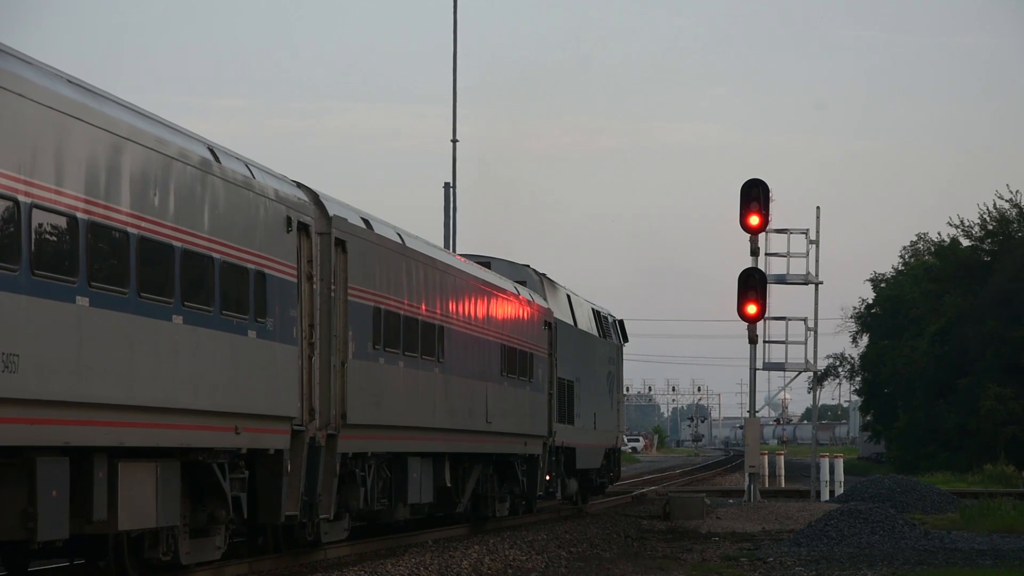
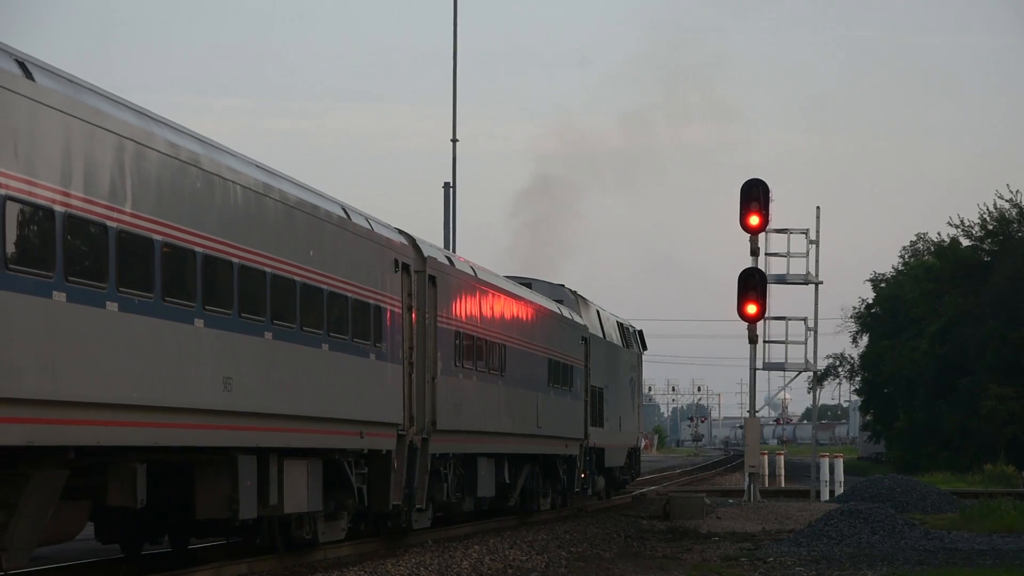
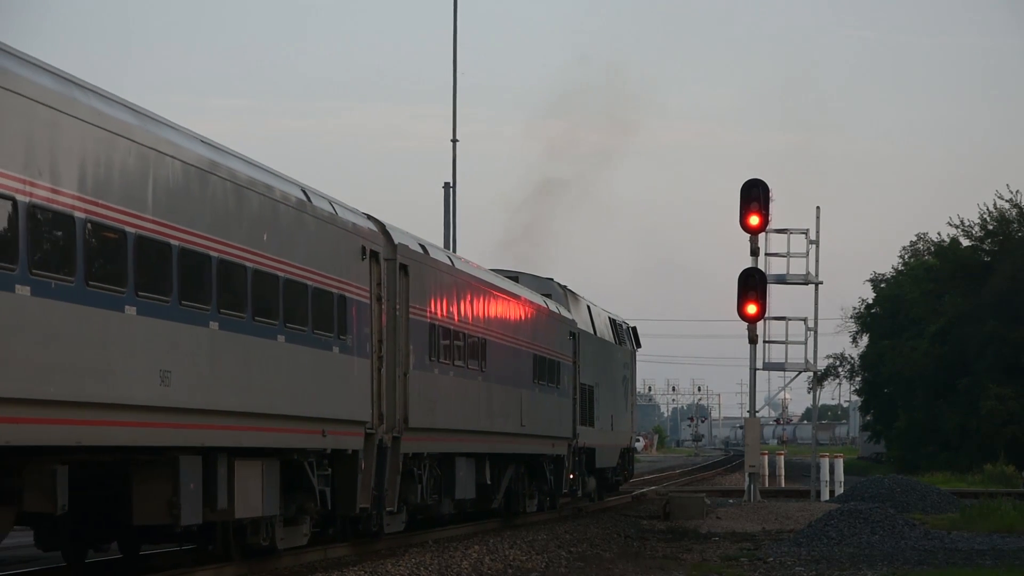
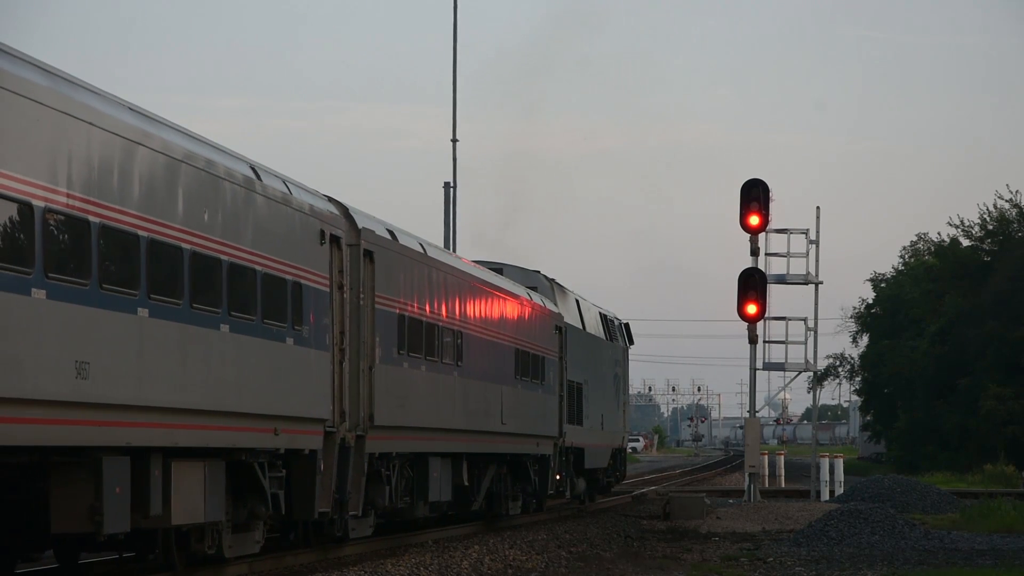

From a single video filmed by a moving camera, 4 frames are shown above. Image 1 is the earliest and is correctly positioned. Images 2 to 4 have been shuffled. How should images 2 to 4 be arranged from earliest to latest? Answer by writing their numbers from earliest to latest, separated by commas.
4, 3, 2
